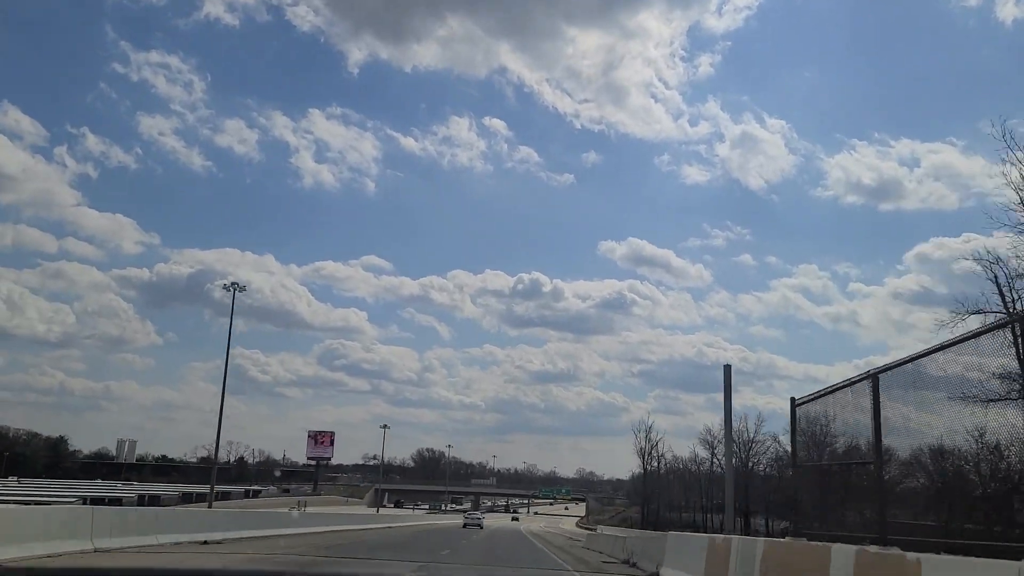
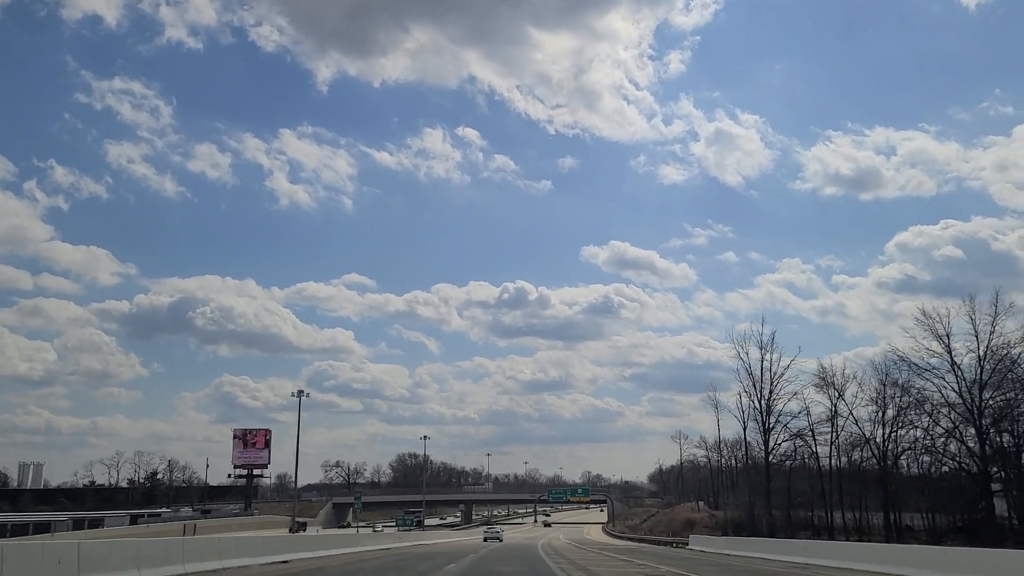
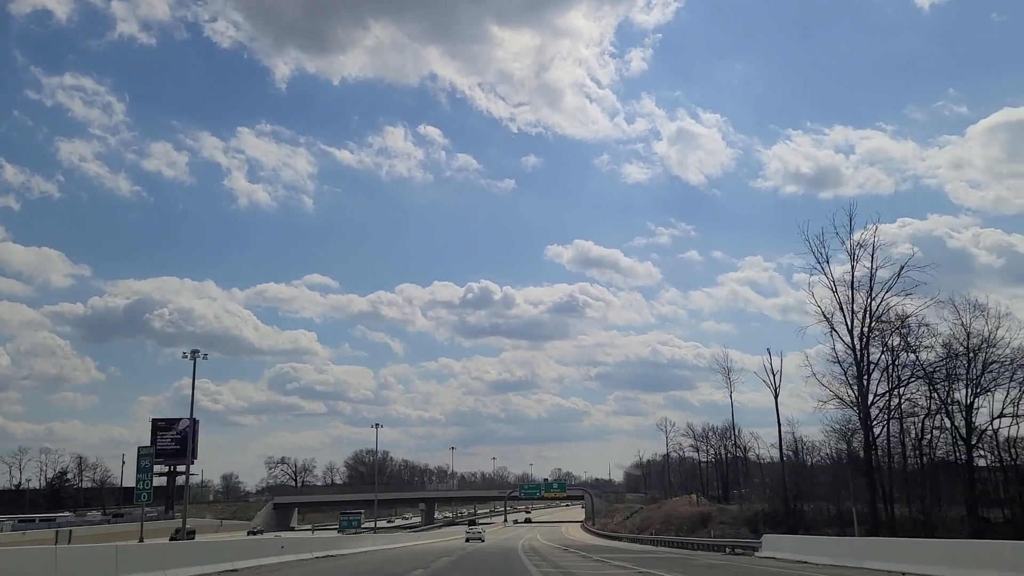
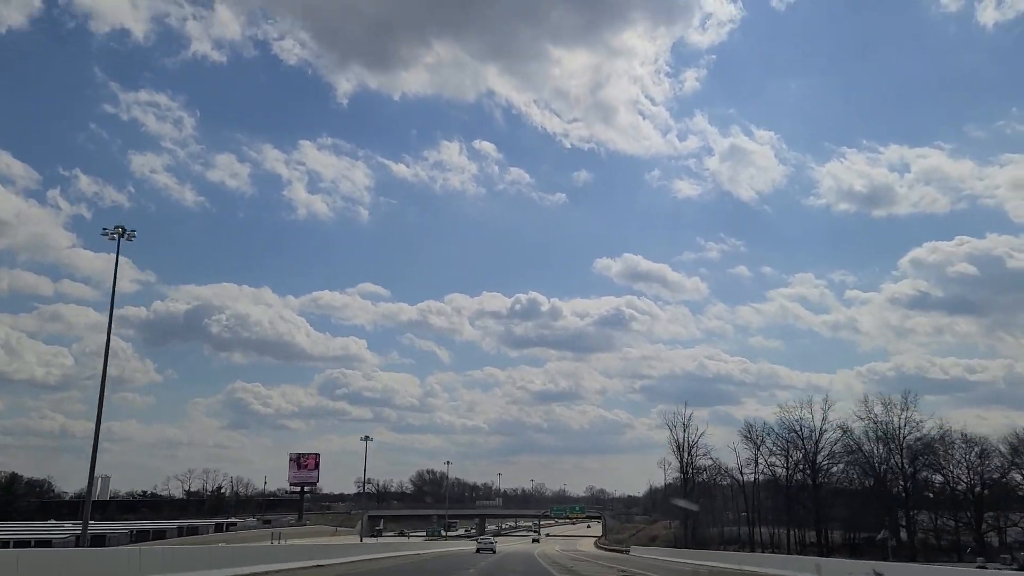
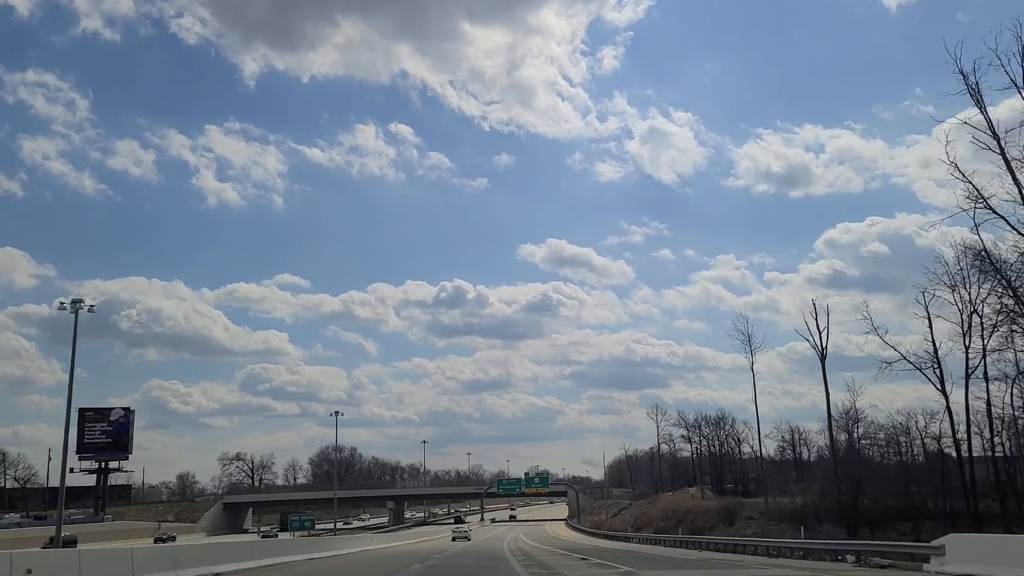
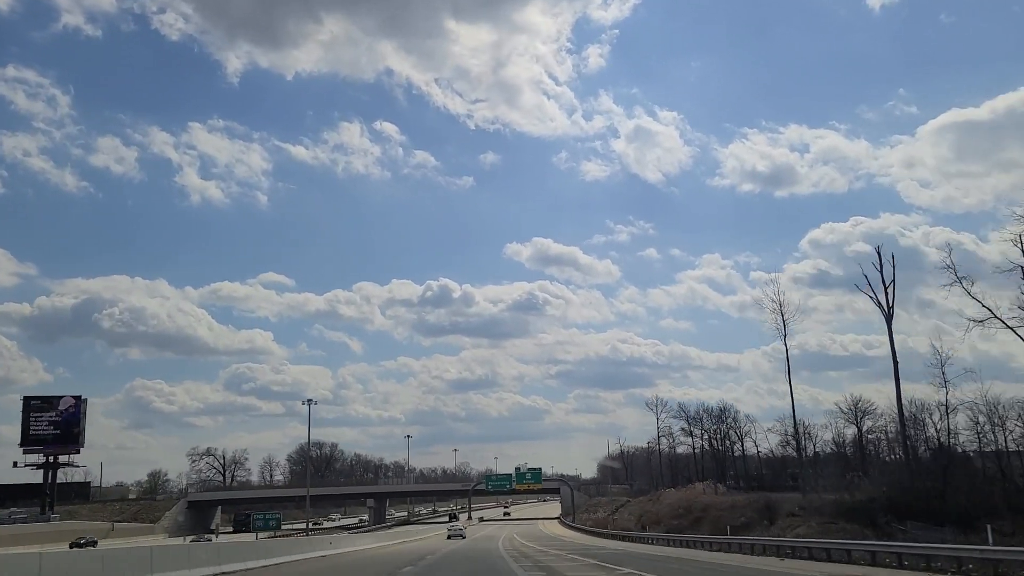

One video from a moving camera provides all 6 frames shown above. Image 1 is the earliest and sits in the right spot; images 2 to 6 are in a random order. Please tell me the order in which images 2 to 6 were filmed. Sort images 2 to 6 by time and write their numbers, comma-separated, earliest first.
4, 2, 3, 5, 6
